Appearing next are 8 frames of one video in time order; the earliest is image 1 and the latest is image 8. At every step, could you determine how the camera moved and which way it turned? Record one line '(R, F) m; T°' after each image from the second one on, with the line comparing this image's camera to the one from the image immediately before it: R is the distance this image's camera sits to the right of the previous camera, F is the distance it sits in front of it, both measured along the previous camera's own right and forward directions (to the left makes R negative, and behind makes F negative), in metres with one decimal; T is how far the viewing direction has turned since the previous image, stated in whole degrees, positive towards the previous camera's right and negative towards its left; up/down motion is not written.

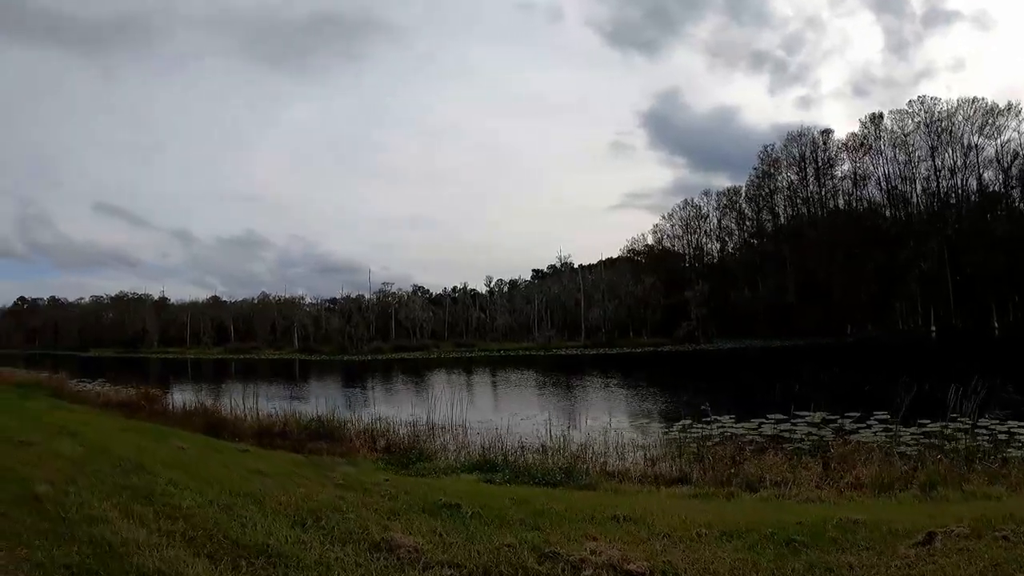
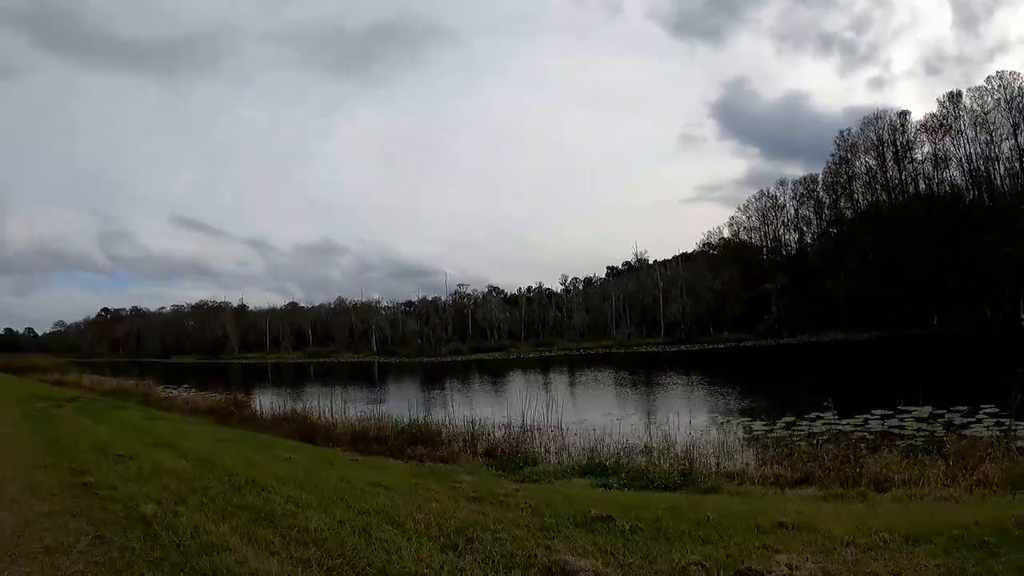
(-1.5, +1.8) m; -6°
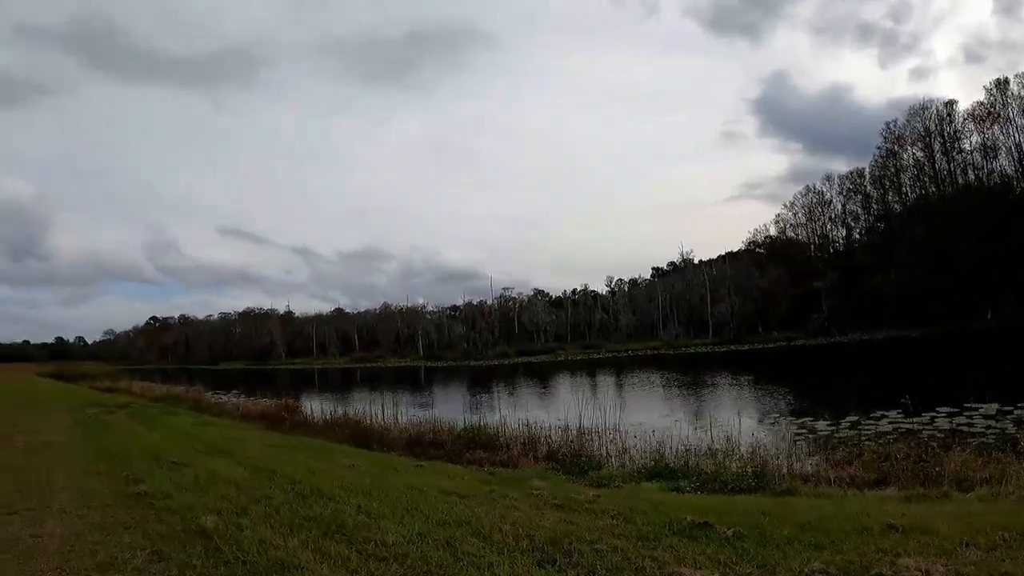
(-0.7, +1.0) m; -3°
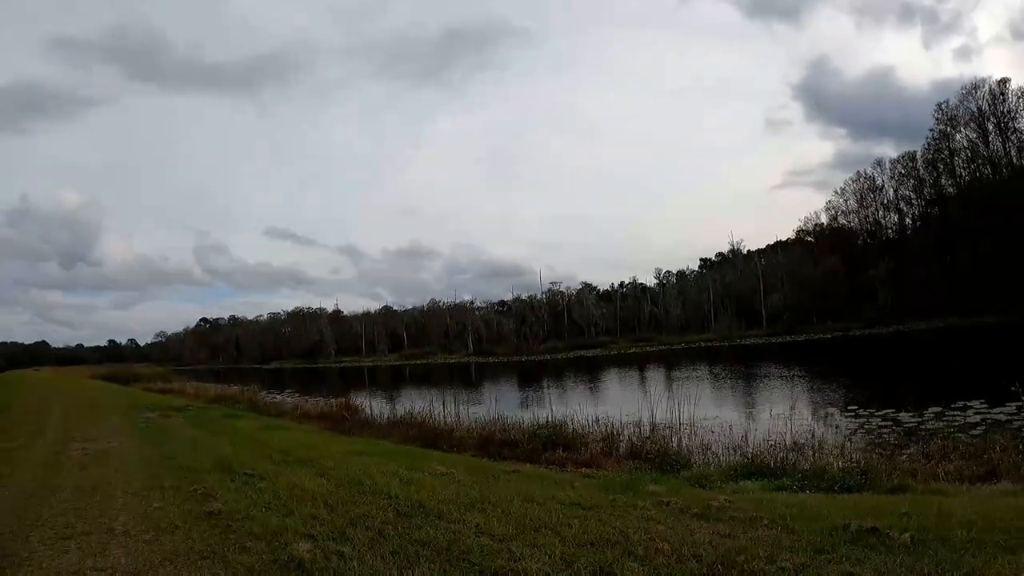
(-1.1, +1.5) m; -3°
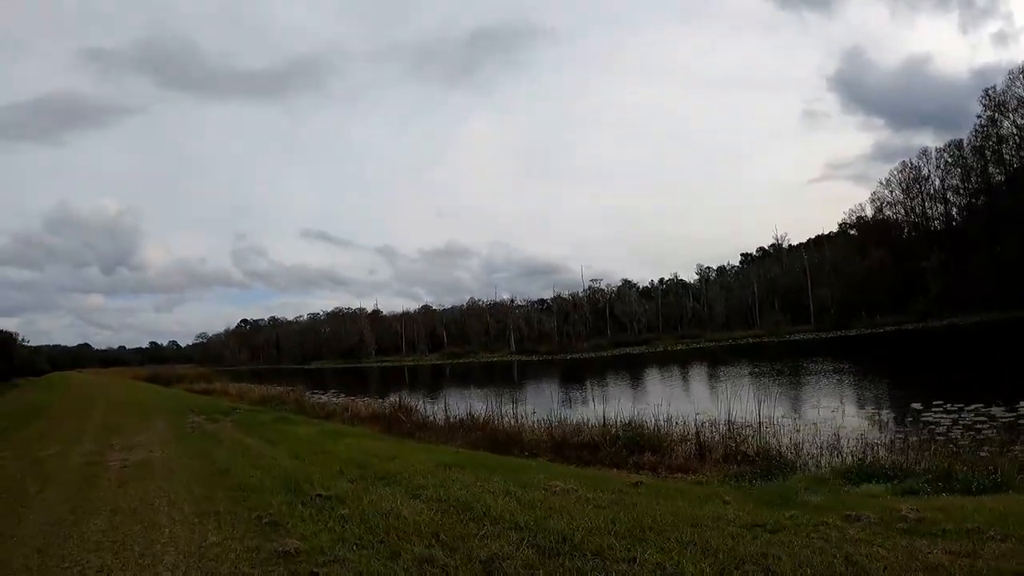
(-1.2, +1.8) m; -3°
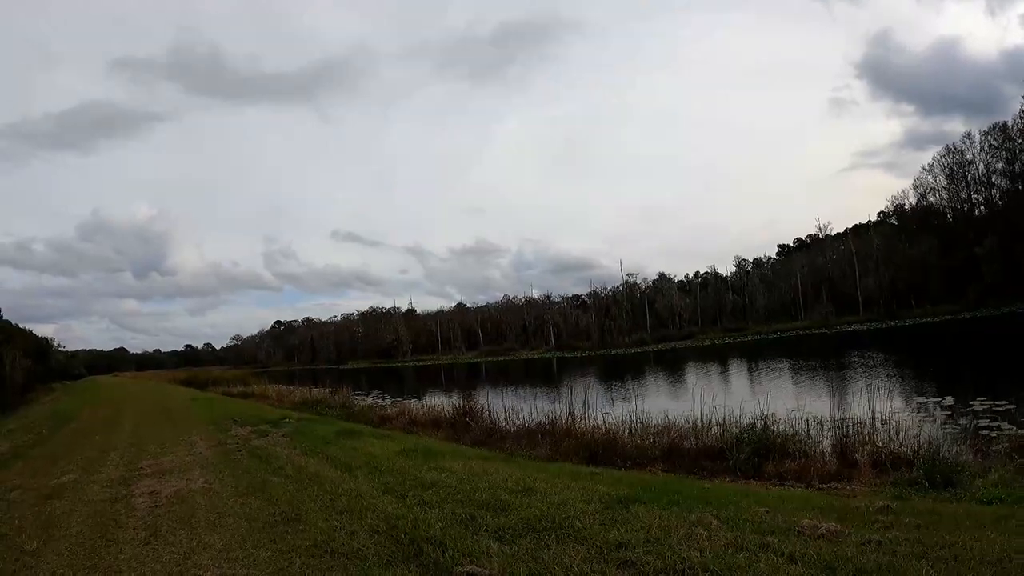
(-1.6, +2.6) m; -2°
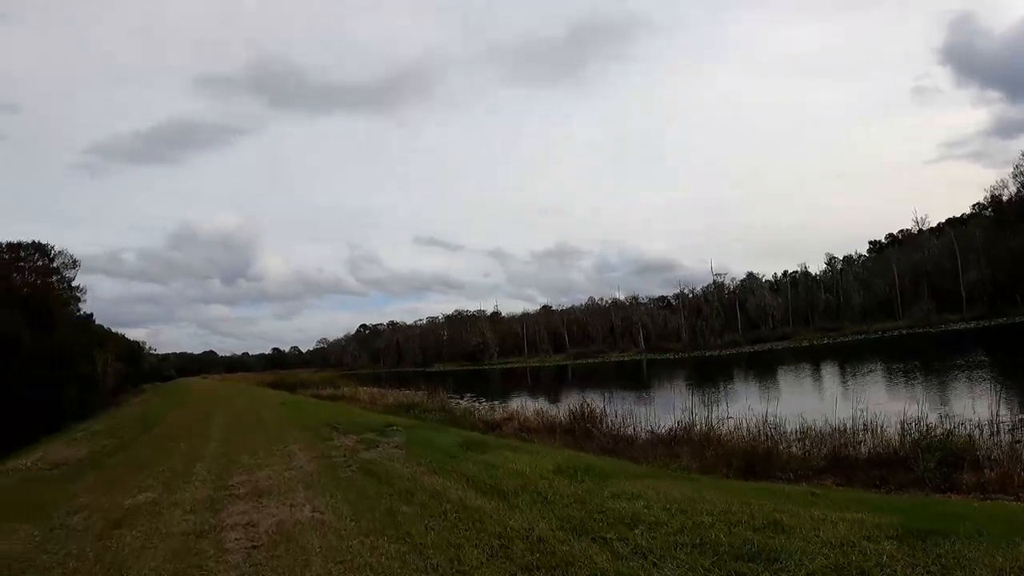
(-1.3, +2.1) m; -6°
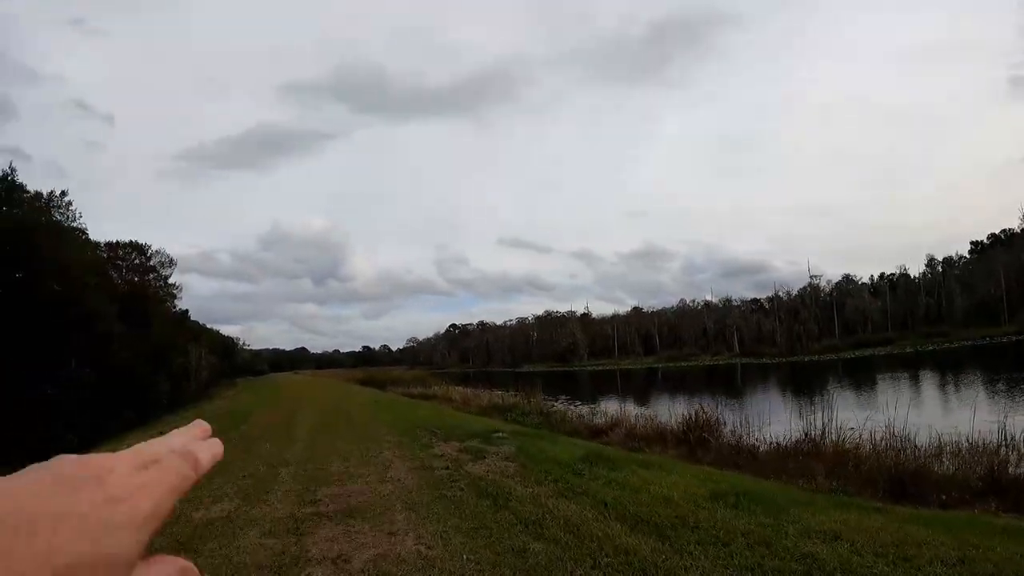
(-0.5, +1.3) m; -8°
